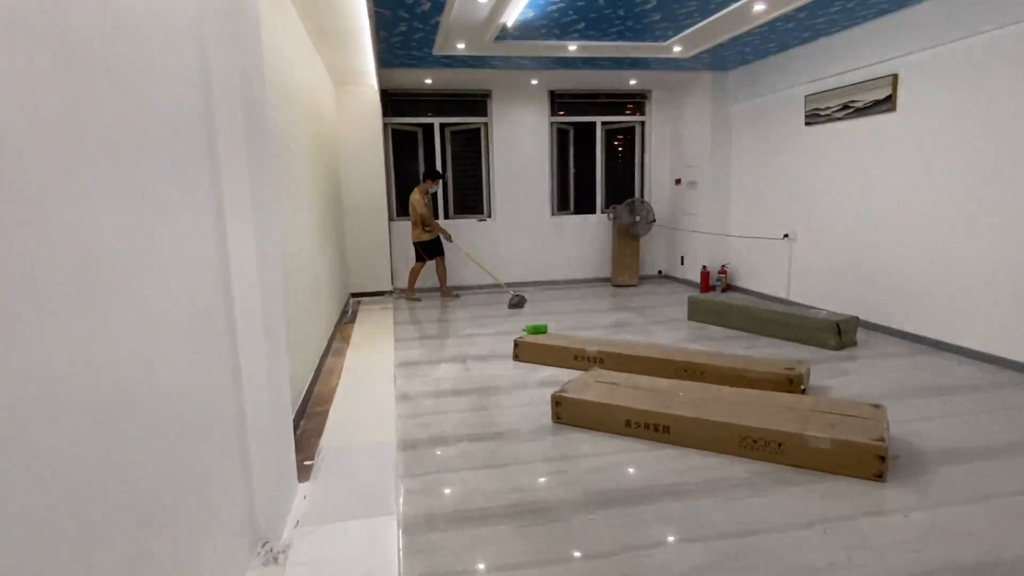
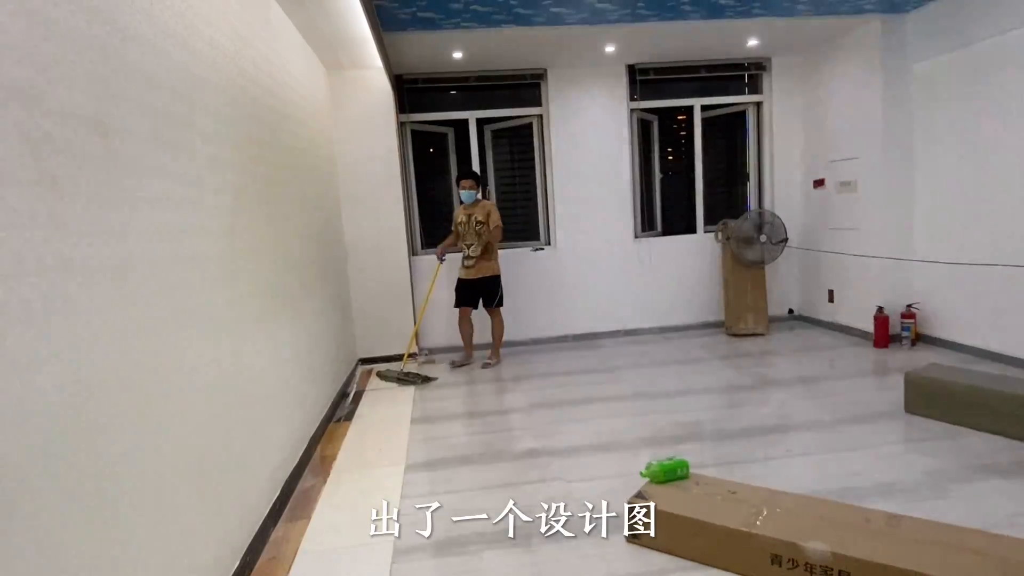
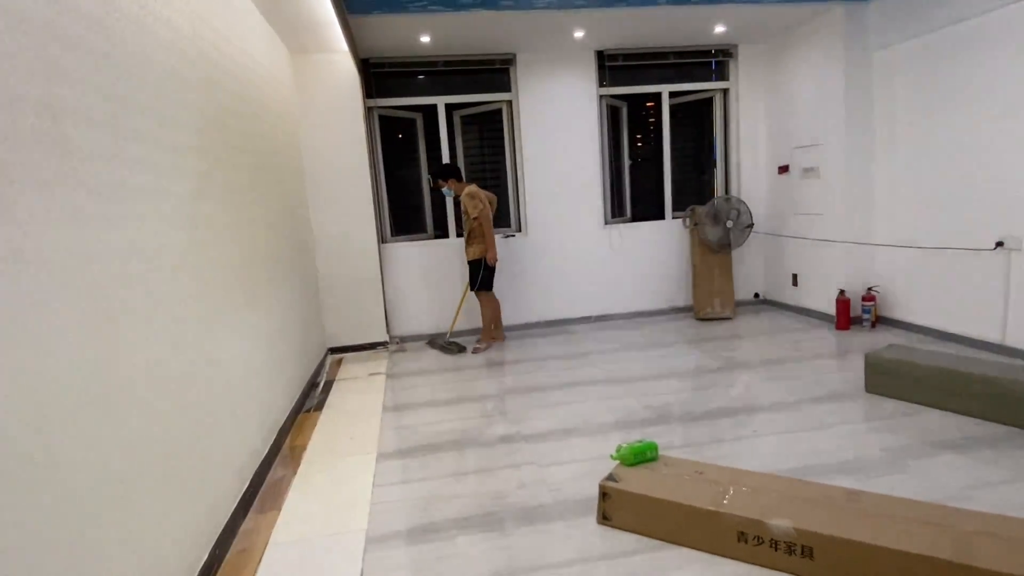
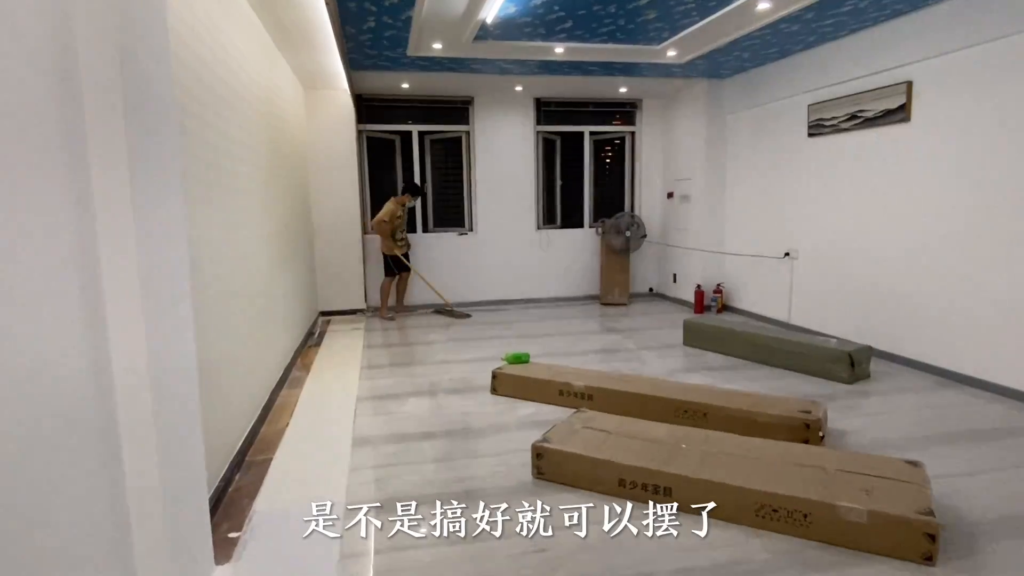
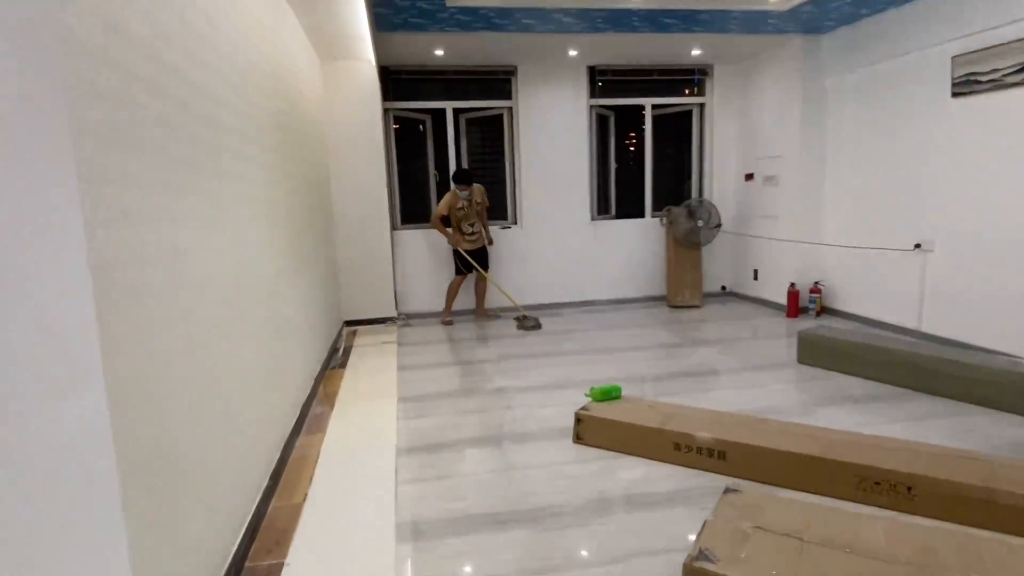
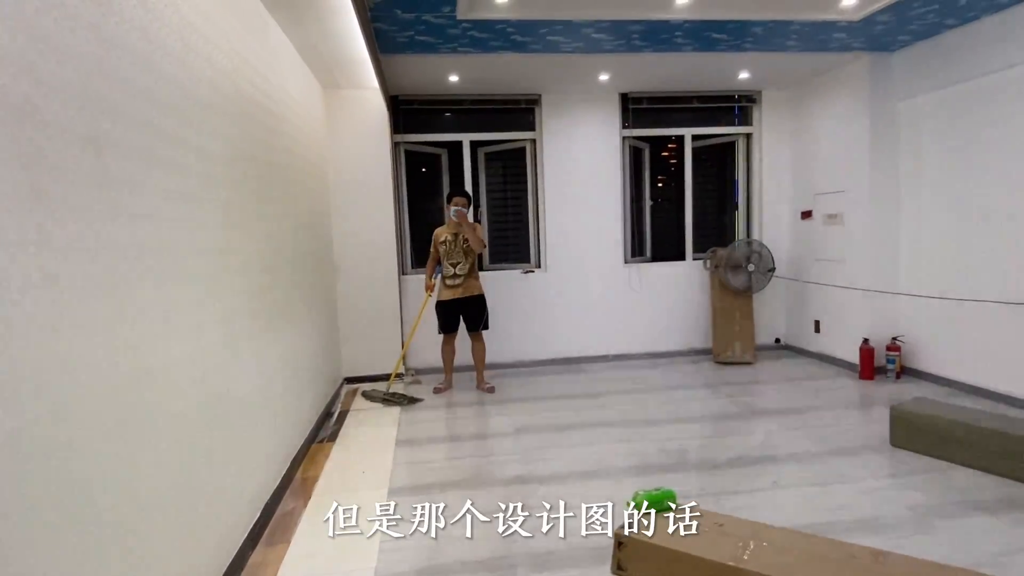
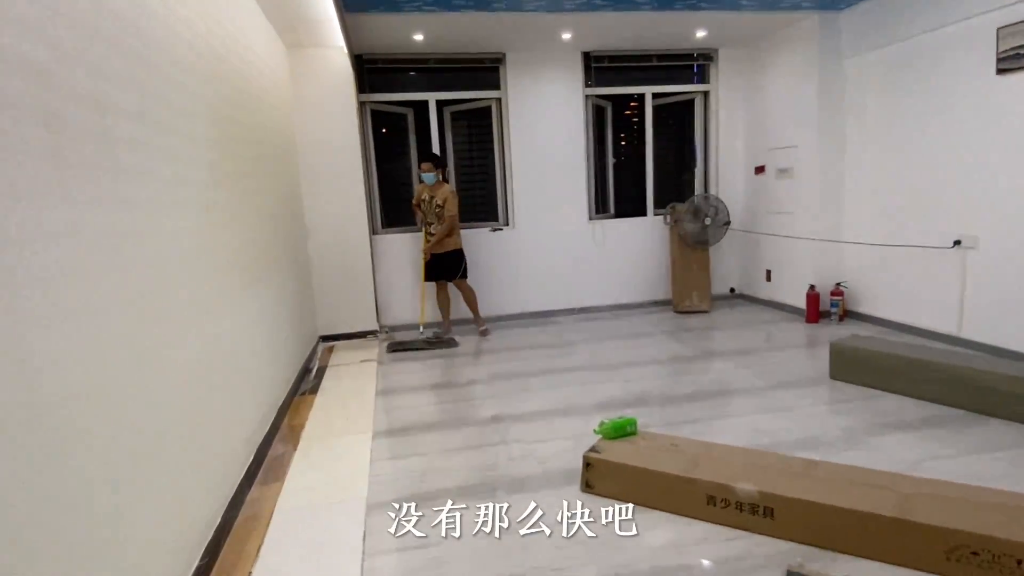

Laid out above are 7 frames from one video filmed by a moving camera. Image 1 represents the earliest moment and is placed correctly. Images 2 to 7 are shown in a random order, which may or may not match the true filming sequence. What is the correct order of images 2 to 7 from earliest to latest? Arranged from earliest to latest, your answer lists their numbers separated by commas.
4, 5, 7, 3, 2, 6
